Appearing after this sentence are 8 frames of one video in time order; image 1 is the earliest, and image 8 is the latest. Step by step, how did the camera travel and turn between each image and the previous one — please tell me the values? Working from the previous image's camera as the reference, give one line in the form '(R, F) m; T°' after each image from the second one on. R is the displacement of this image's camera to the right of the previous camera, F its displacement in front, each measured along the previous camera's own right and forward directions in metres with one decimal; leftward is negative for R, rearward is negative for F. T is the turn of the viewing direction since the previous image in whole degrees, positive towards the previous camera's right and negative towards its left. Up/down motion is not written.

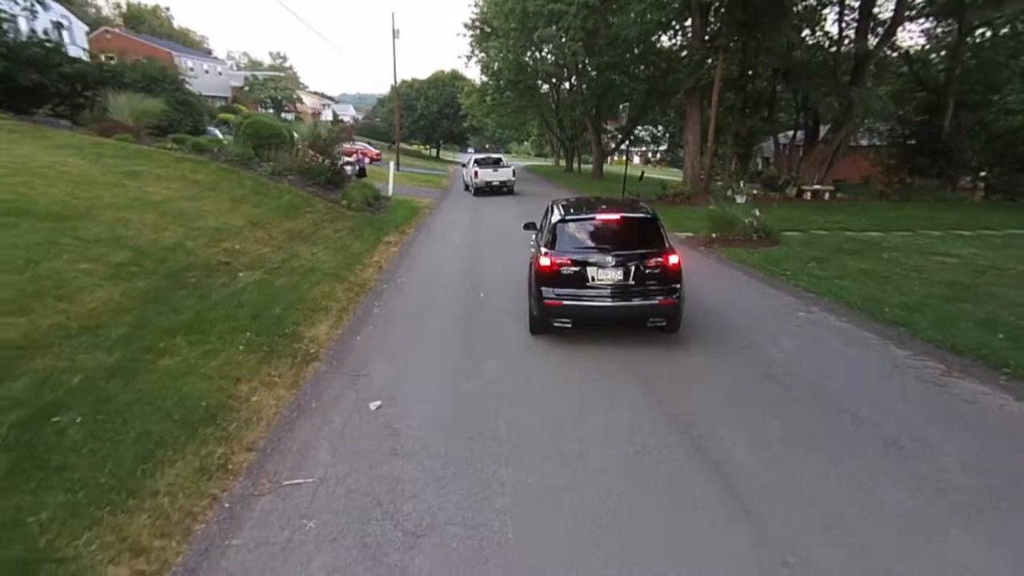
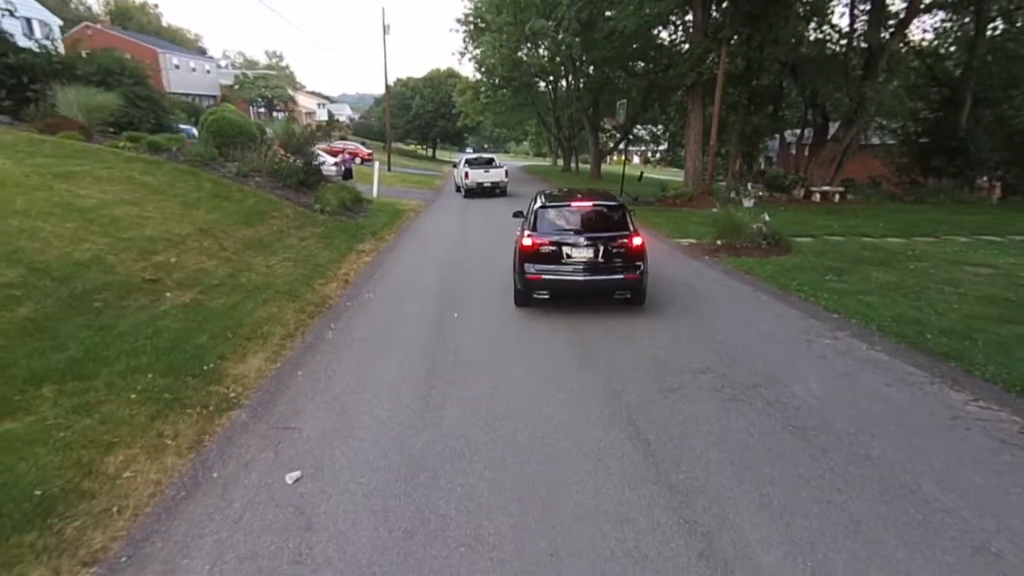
(+0.3, +1.2) m; 0°
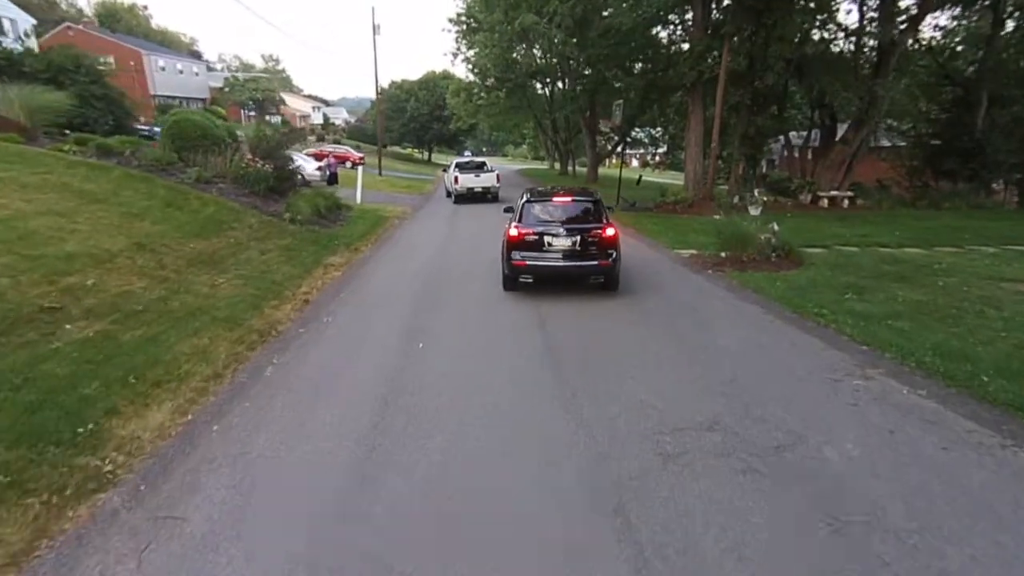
(+0.4, +1.1) m; 0°
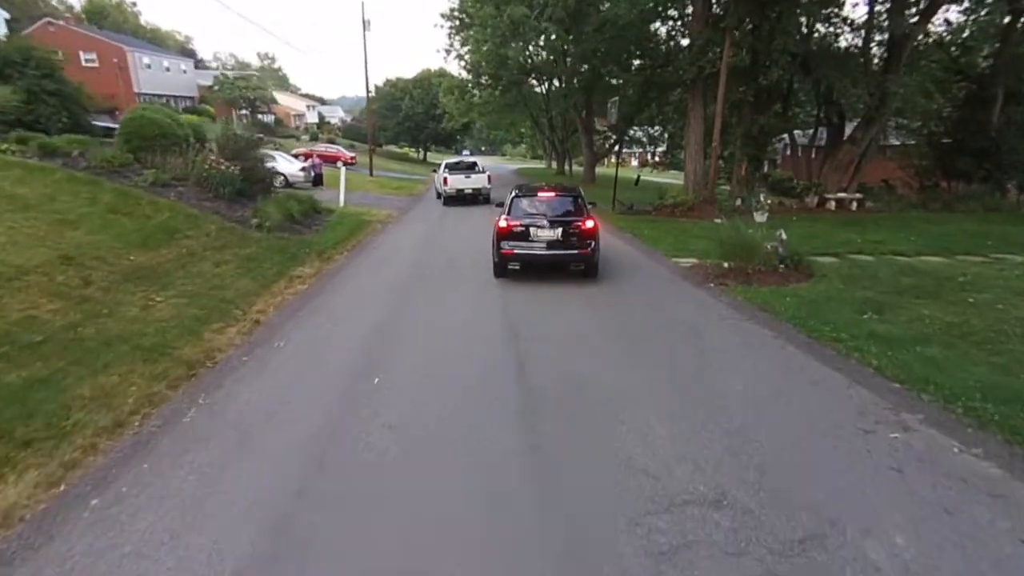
(+0.4, +1.0) m; 0°
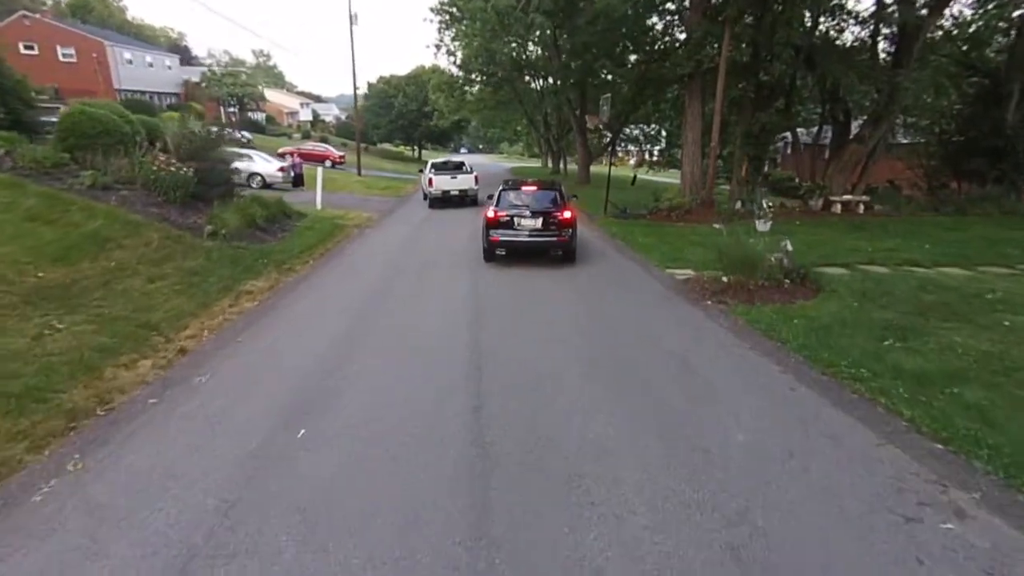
(+0.5, +1.1) m; 0°
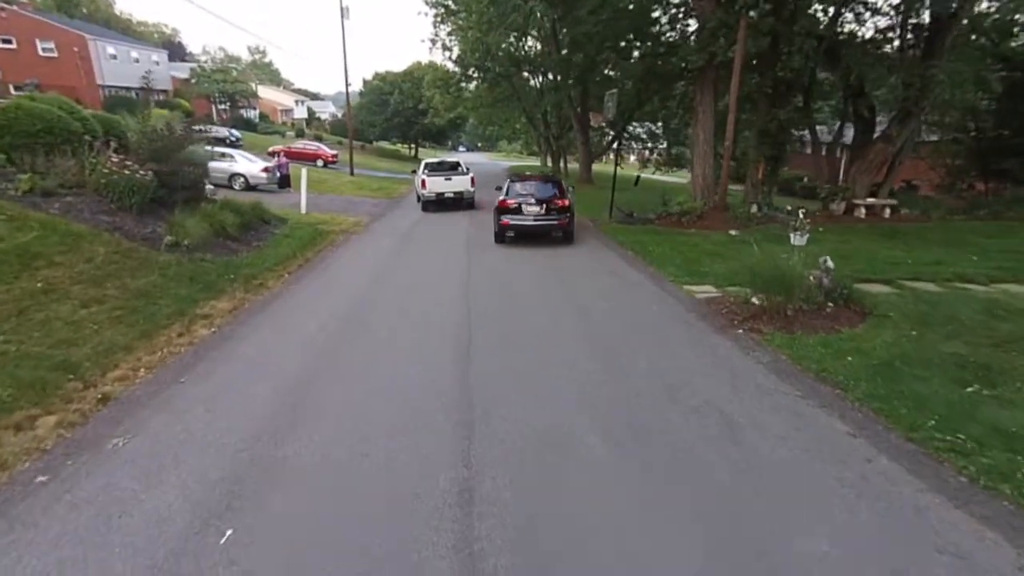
(0.0, +1.3) m; 0°
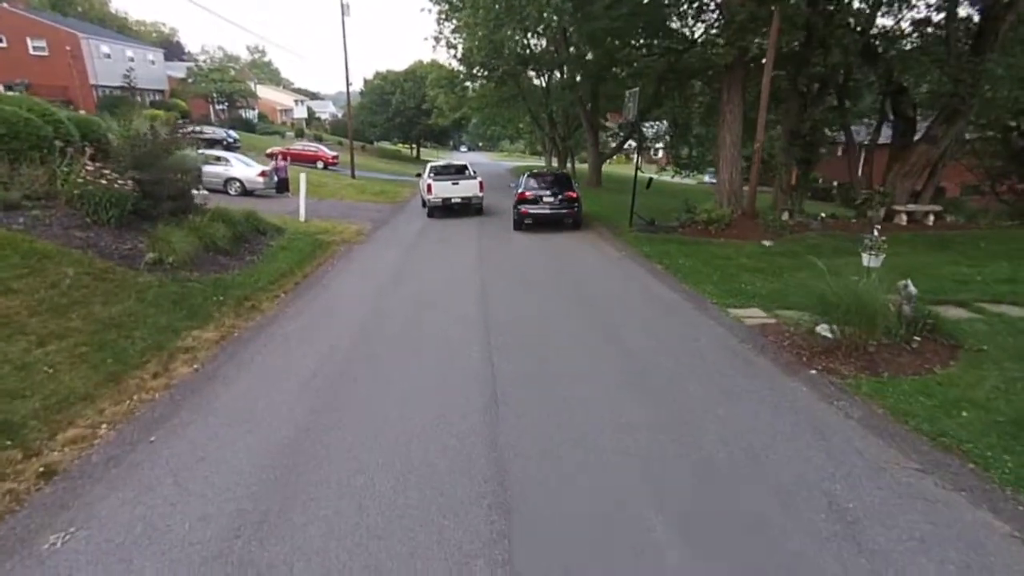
(-0.4, +1.1) m; 0°
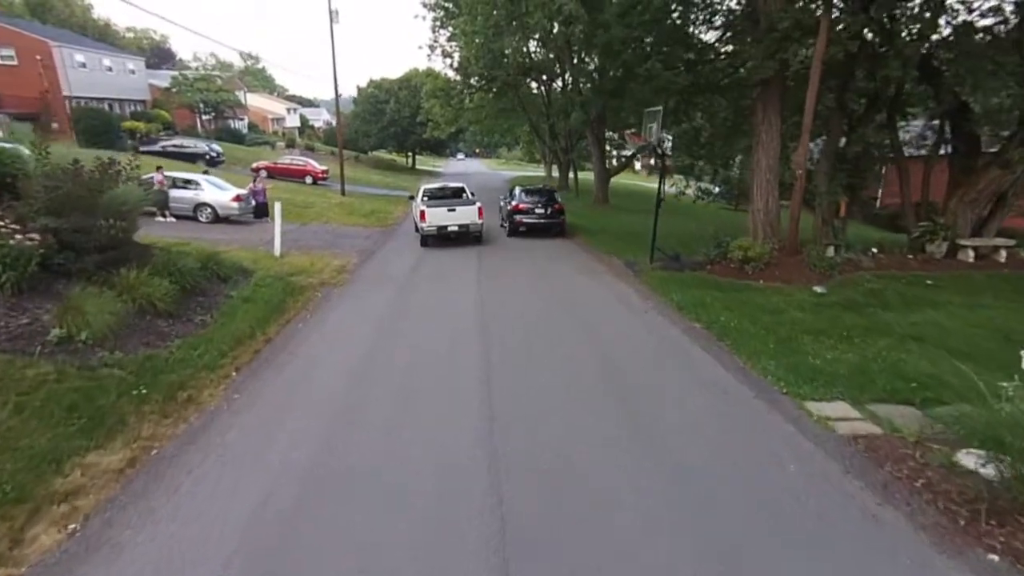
(-0.2, +2.1) m; 0°
